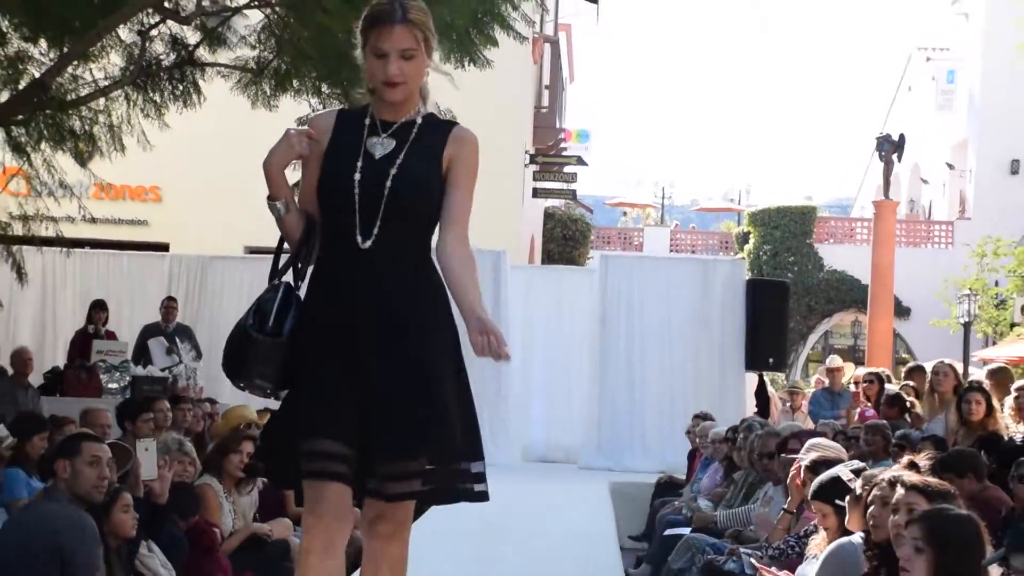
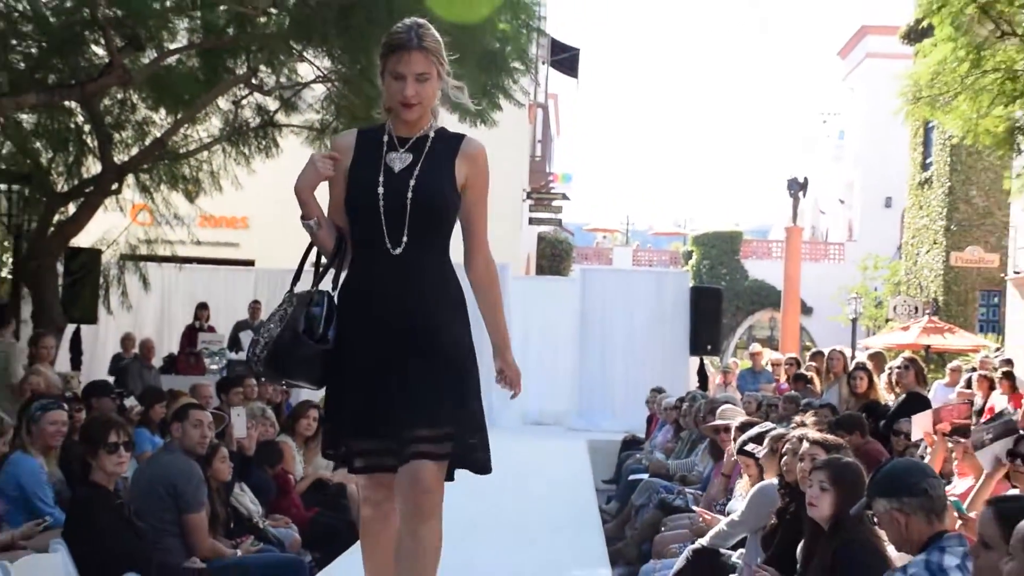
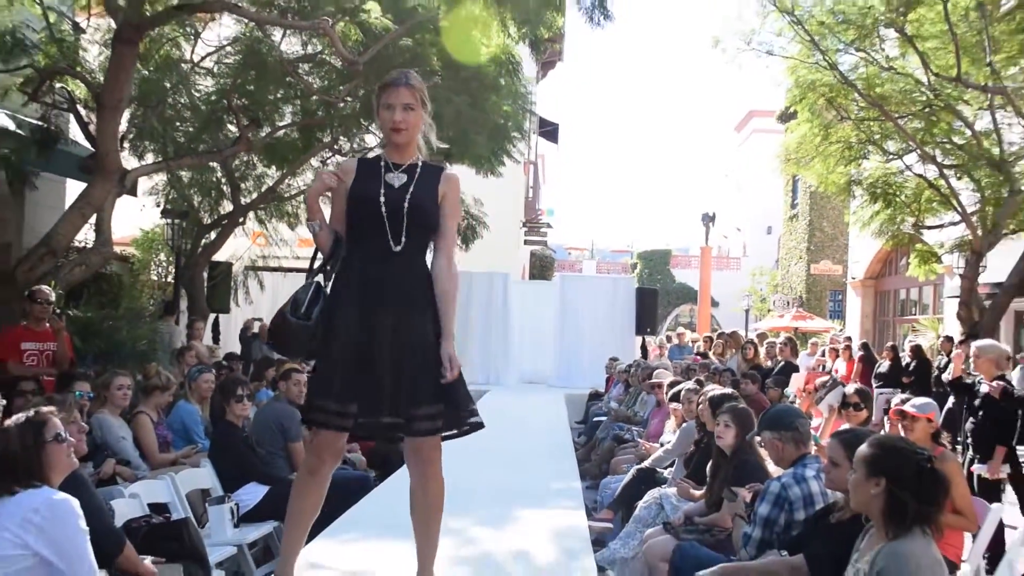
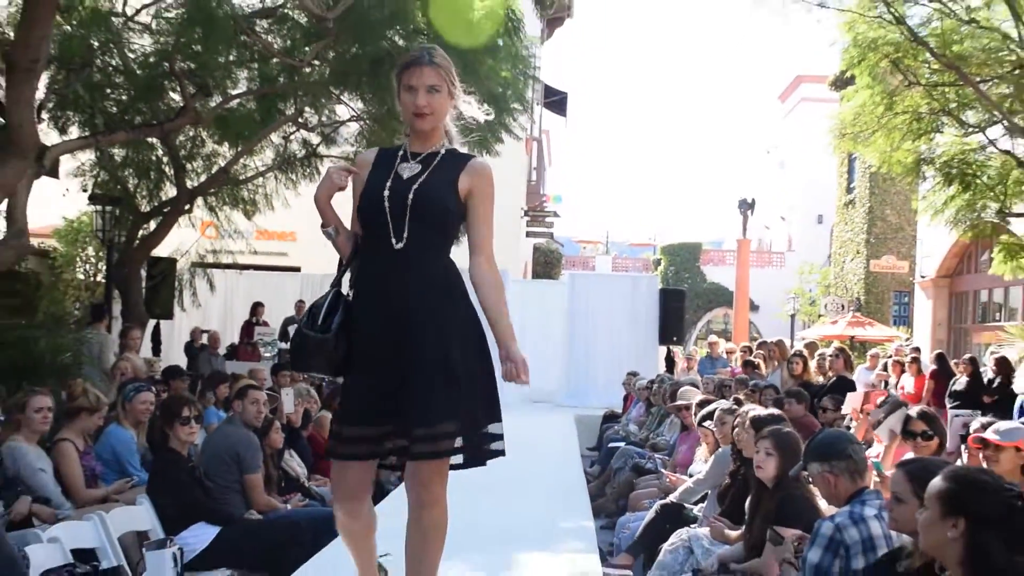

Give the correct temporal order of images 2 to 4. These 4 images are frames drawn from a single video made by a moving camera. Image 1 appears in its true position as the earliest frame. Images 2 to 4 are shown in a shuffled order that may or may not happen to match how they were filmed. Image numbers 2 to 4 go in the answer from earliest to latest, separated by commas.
2, 4, 3
